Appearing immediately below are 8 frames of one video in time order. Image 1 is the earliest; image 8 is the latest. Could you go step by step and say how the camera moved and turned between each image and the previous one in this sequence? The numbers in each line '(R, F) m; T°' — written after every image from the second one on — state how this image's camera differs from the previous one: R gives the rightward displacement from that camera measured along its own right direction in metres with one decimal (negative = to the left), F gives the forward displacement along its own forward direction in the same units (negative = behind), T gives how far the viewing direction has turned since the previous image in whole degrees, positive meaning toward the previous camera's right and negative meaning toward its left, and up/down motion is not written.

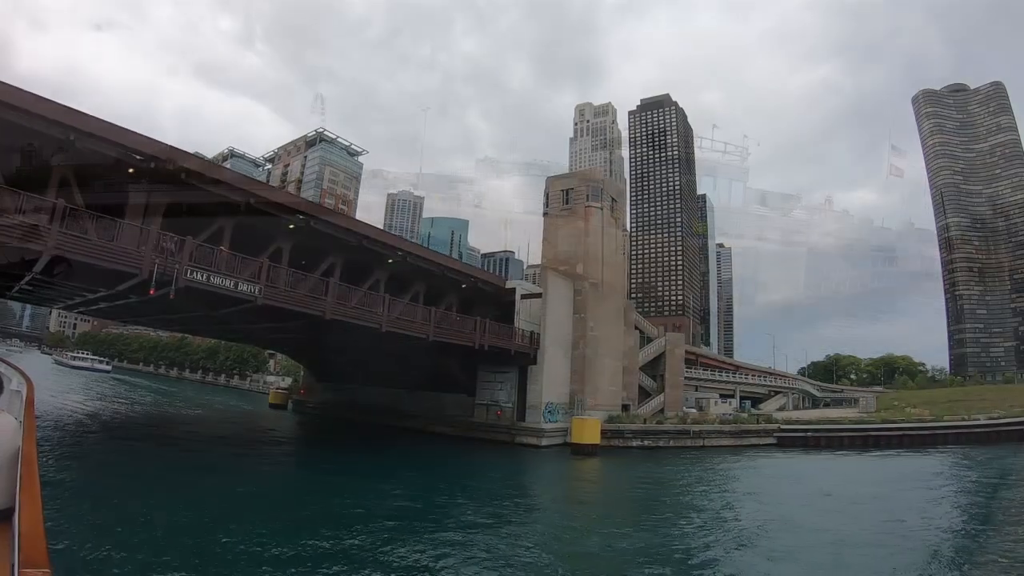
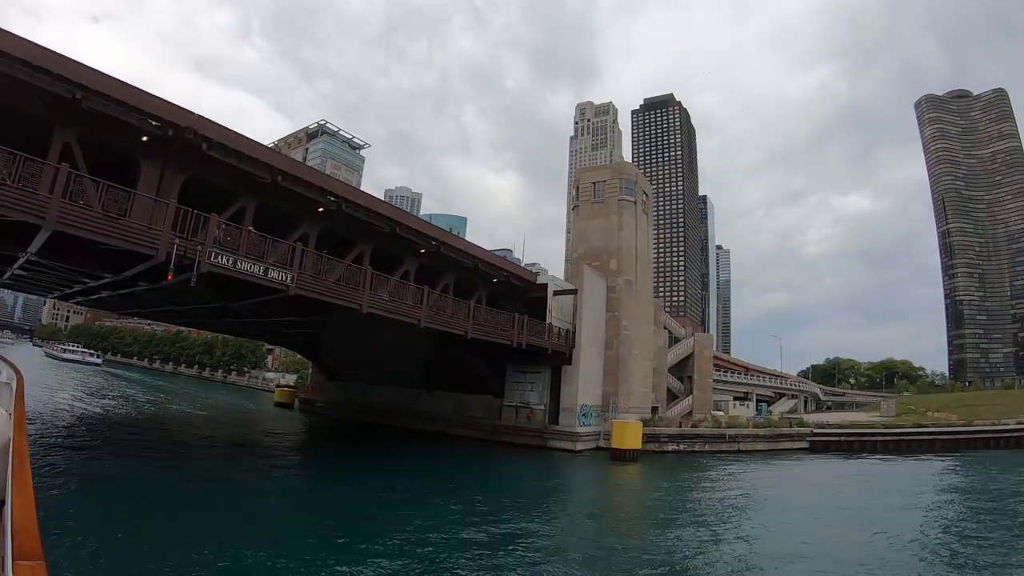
(-2.2, +1.6) m; +1°
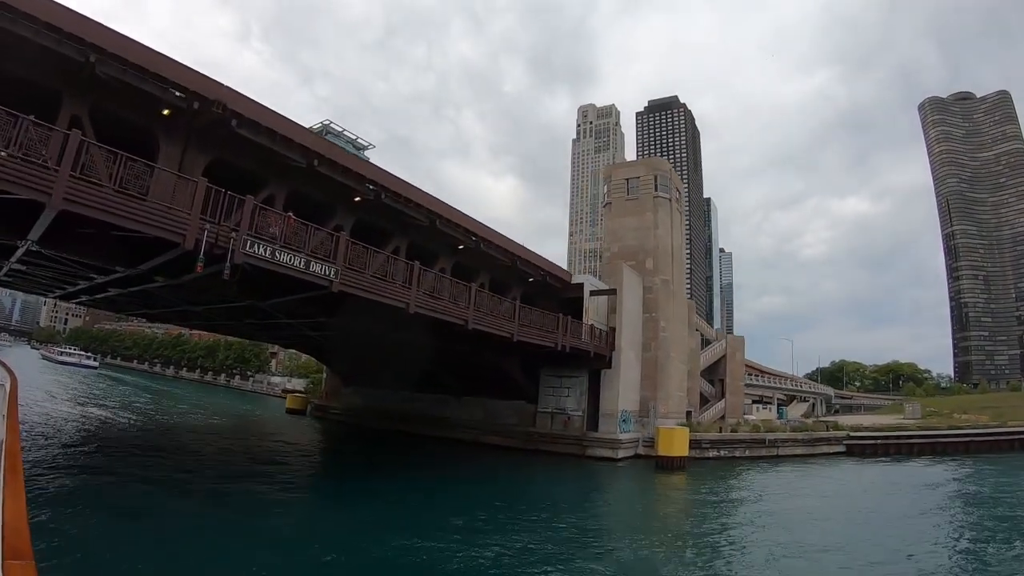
(-2.1, +1.3) m; 0°
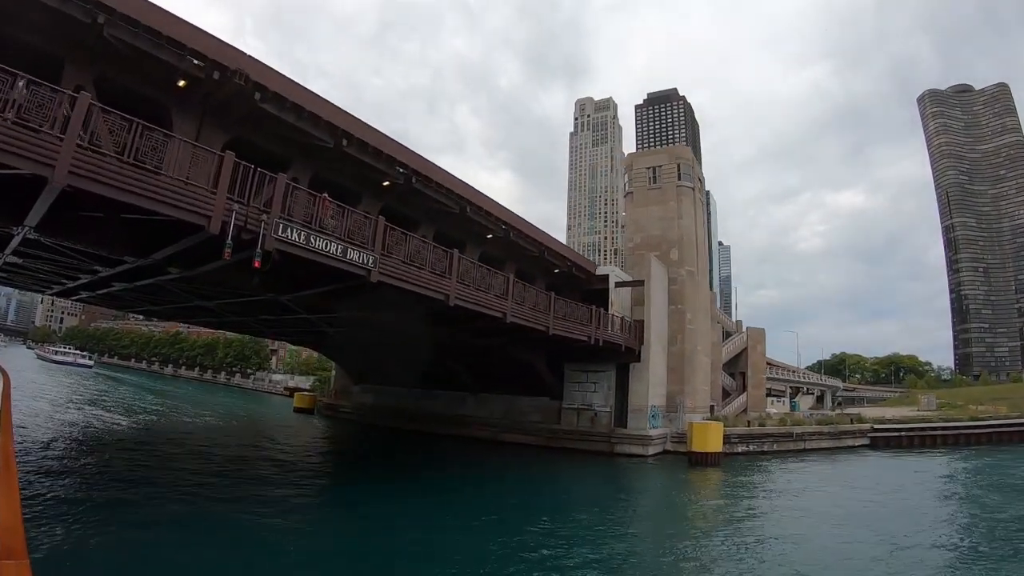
(-1.5, +1.0) m; +1°
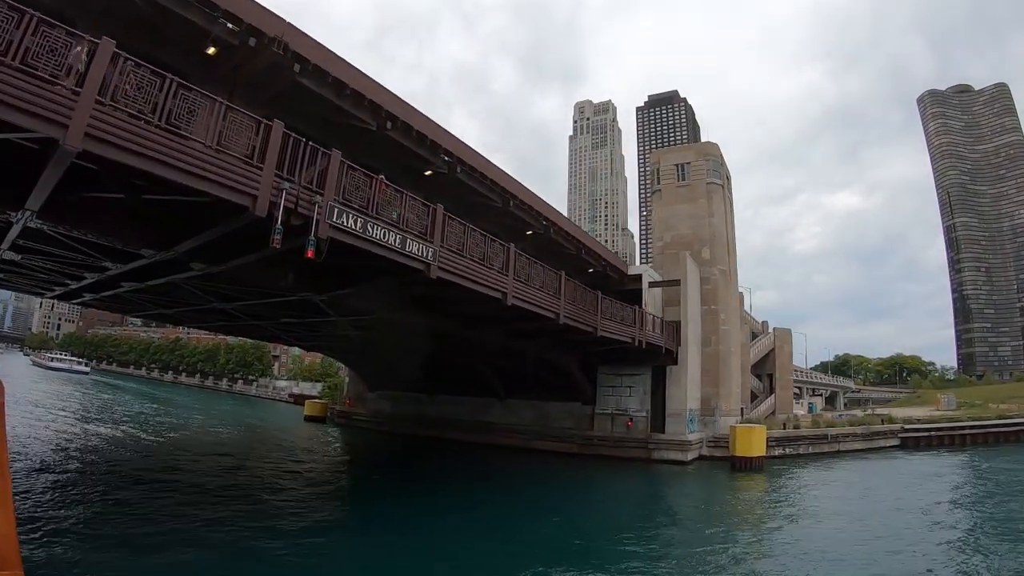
(-1.7, +1.0) m; 0°
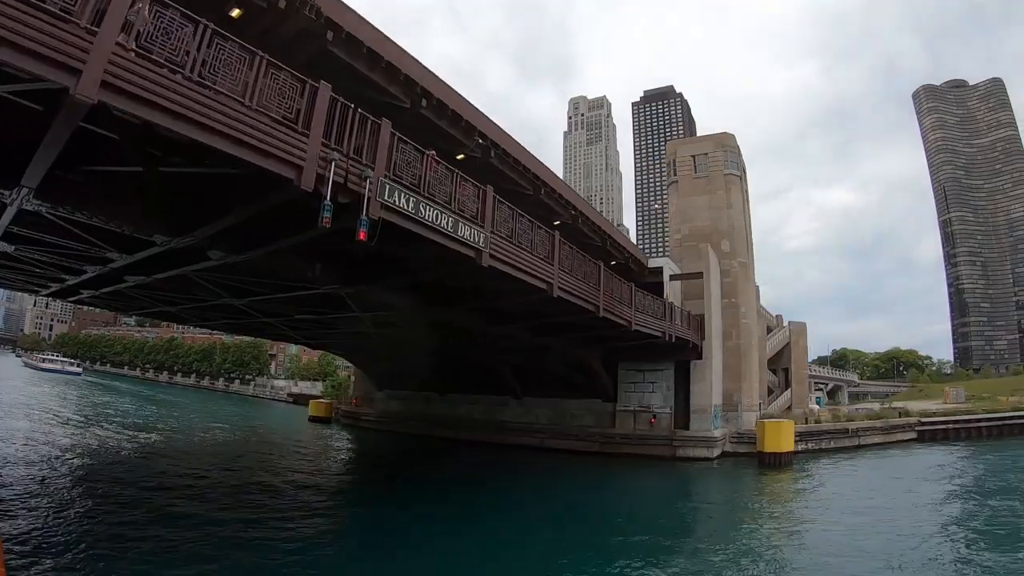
(-1.1, +0.9) m; +1°
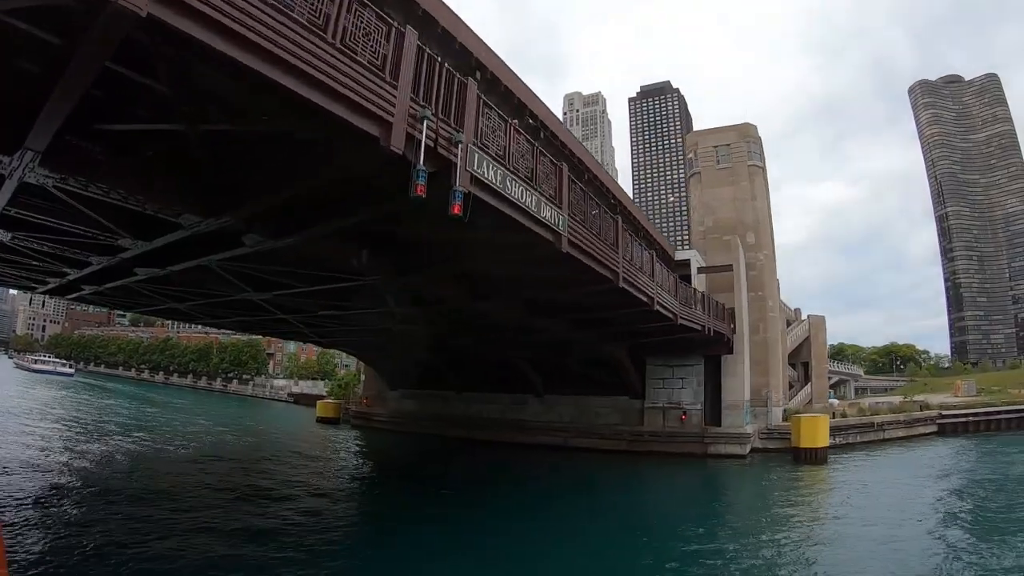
(-1.4, +0.9) m; +1°
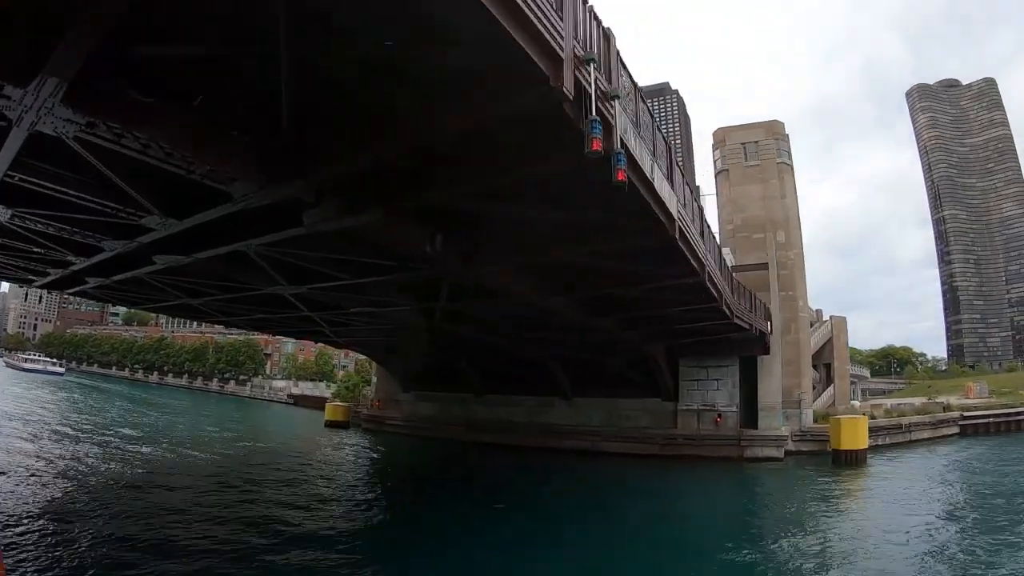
(-1.5, +1.0) m; +1°
